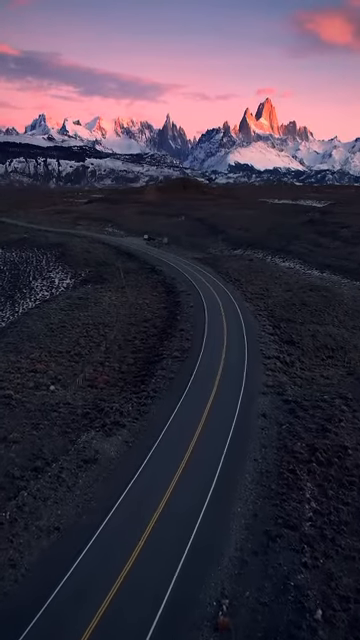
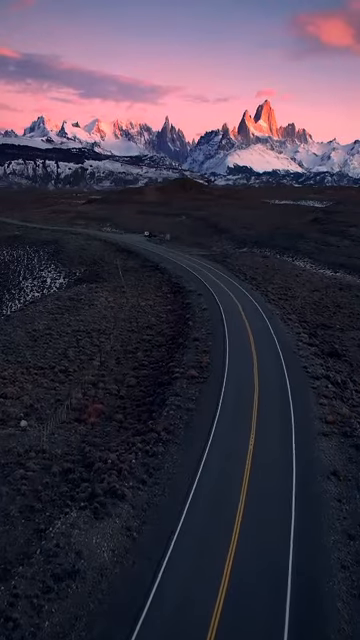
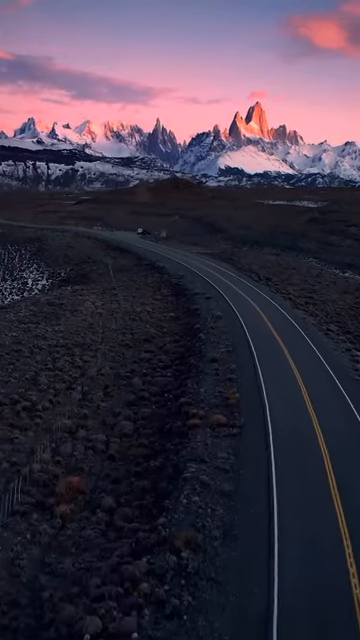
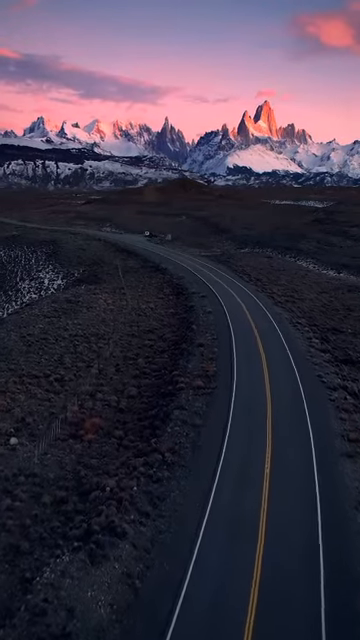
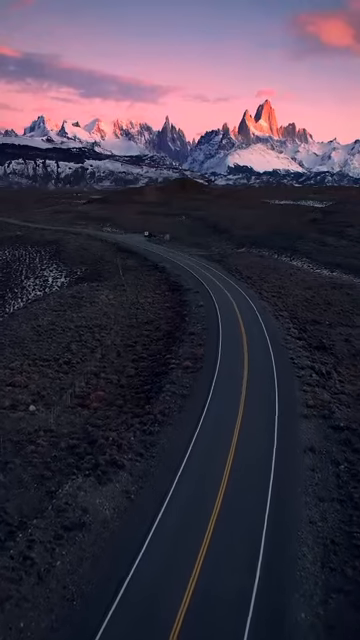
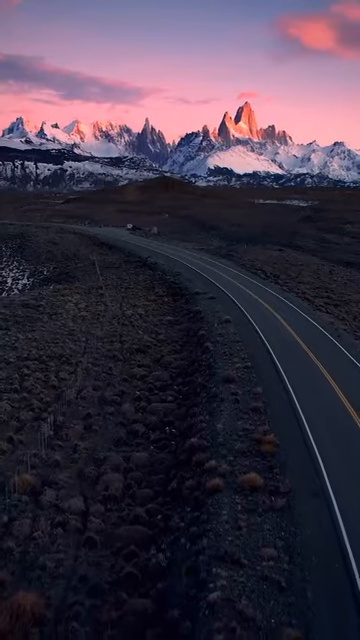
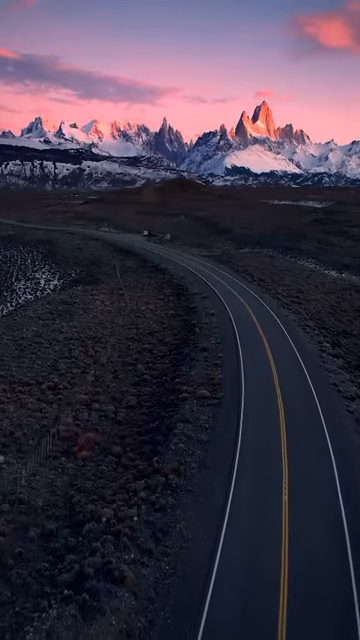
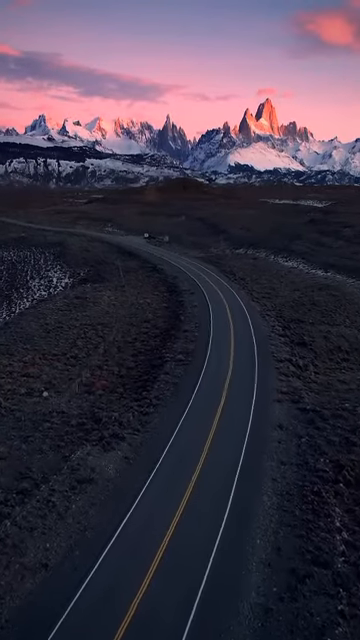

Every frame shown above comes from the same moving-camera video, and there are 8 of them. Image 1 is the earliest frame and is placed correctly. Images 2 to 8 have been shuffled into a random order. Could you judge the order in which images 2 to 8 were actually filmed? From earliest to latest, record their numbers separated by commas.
8, 5, 2, 4, 7, 3, 6
